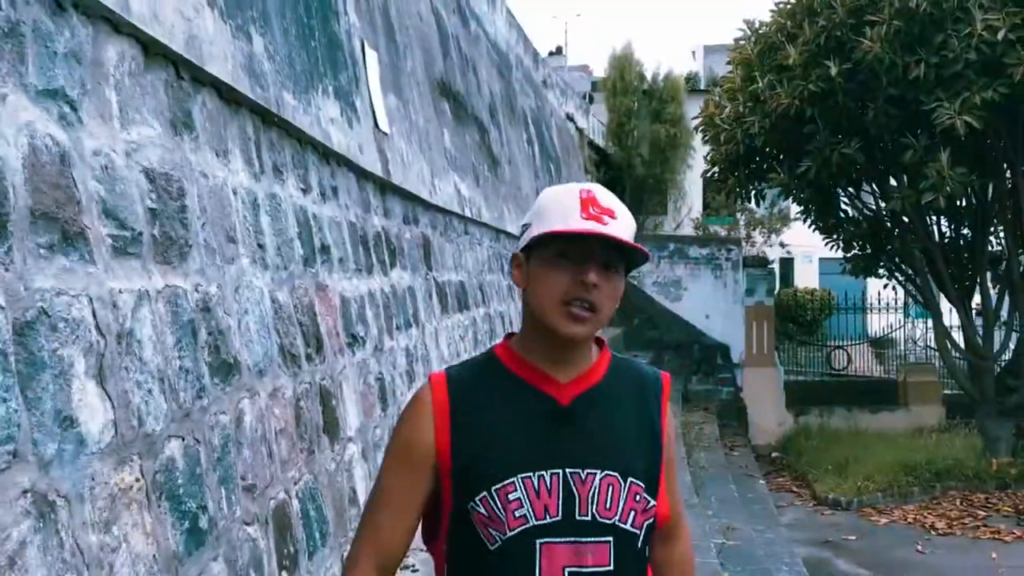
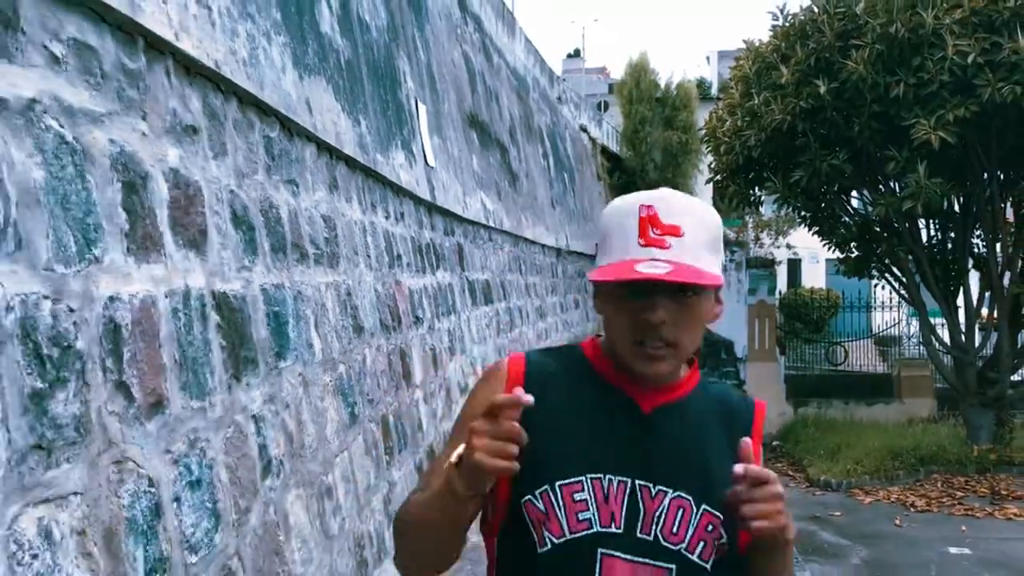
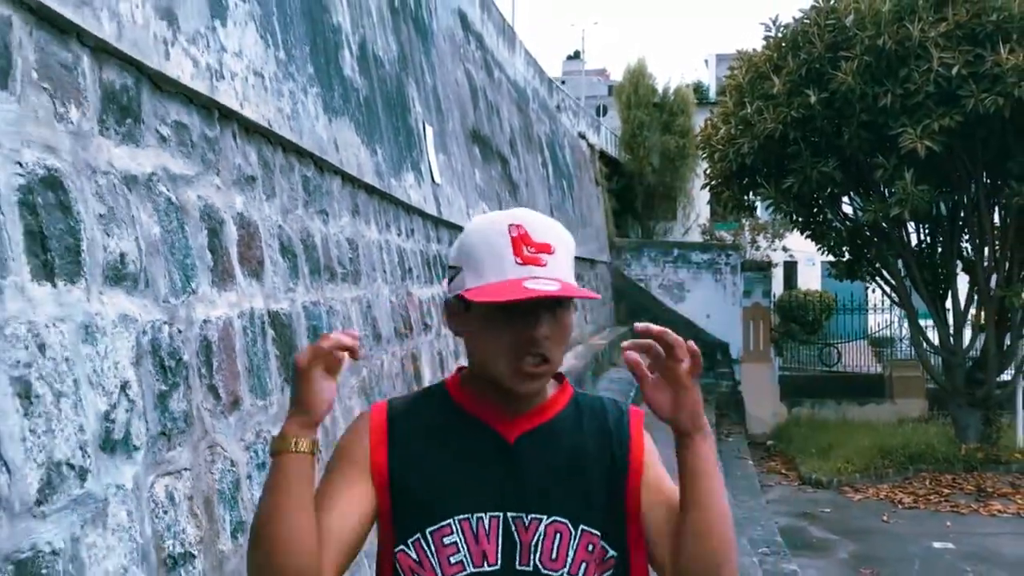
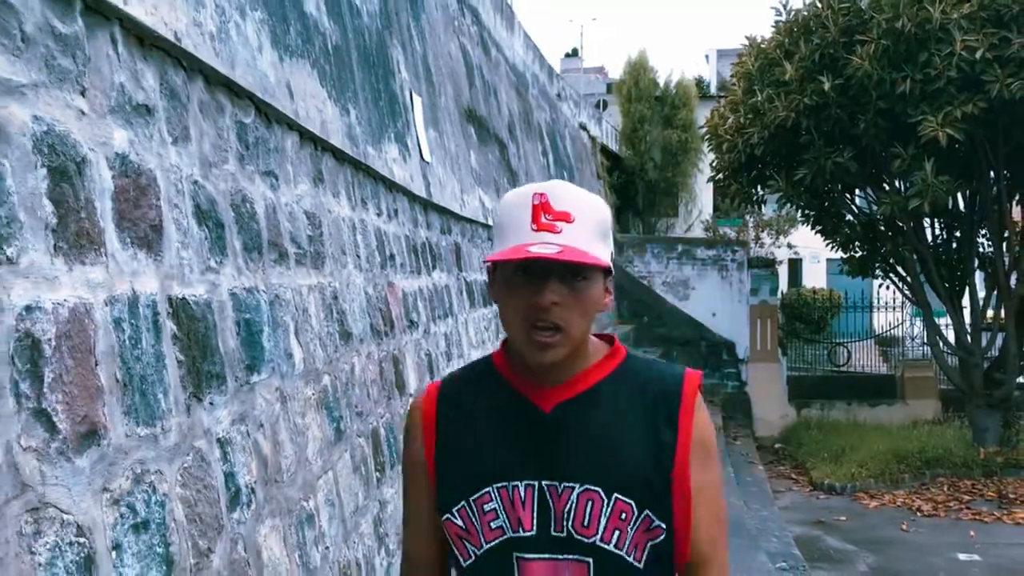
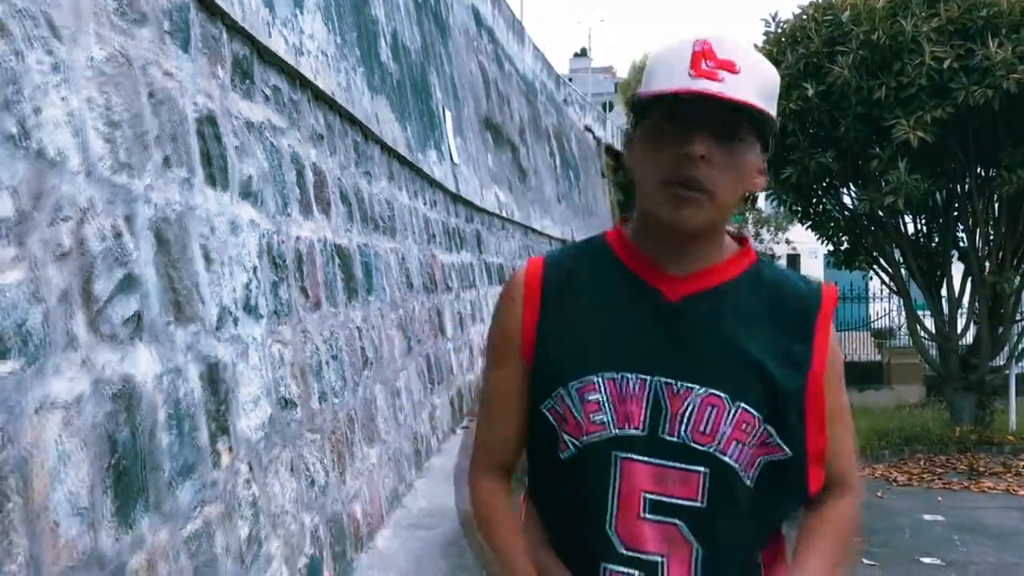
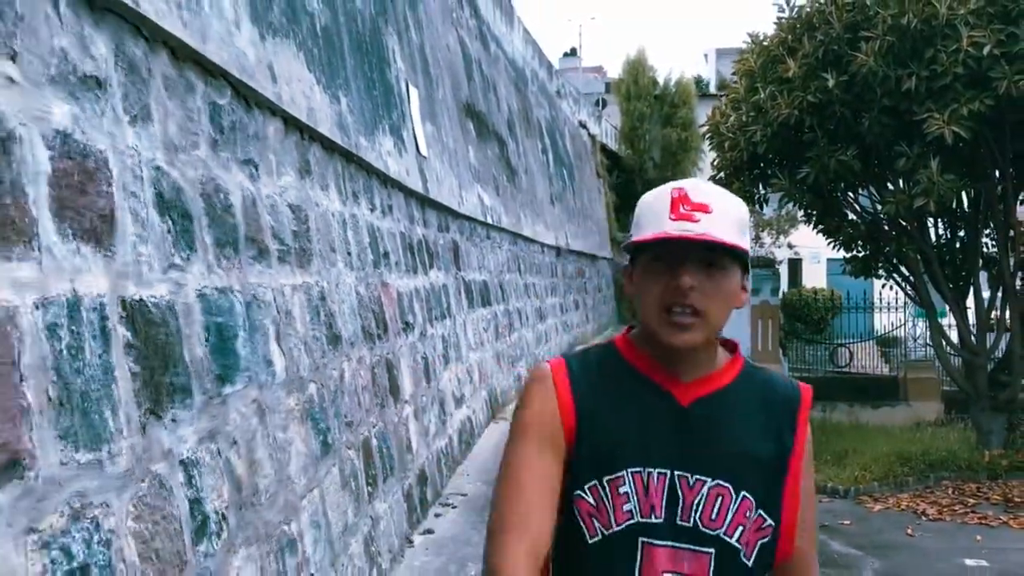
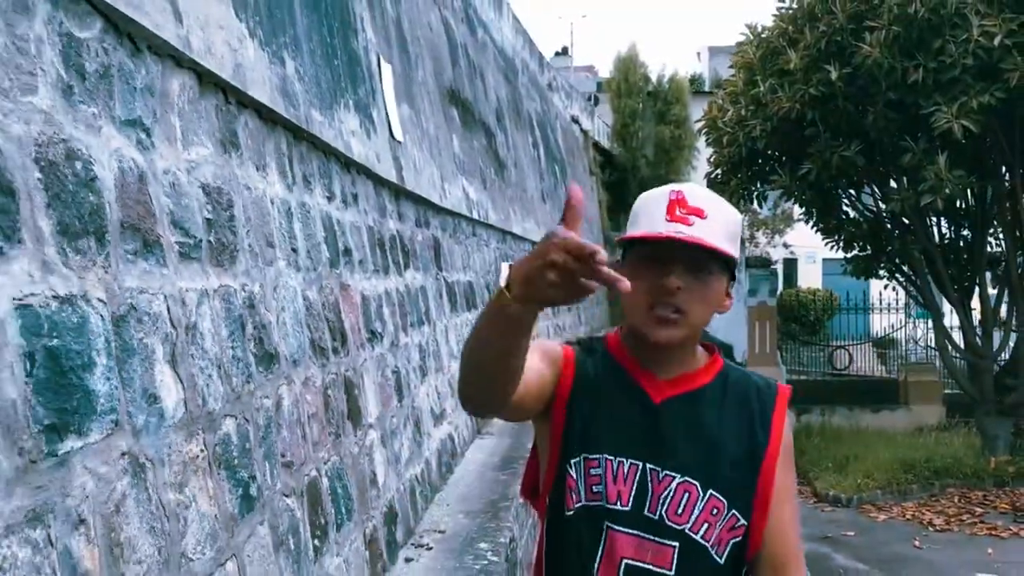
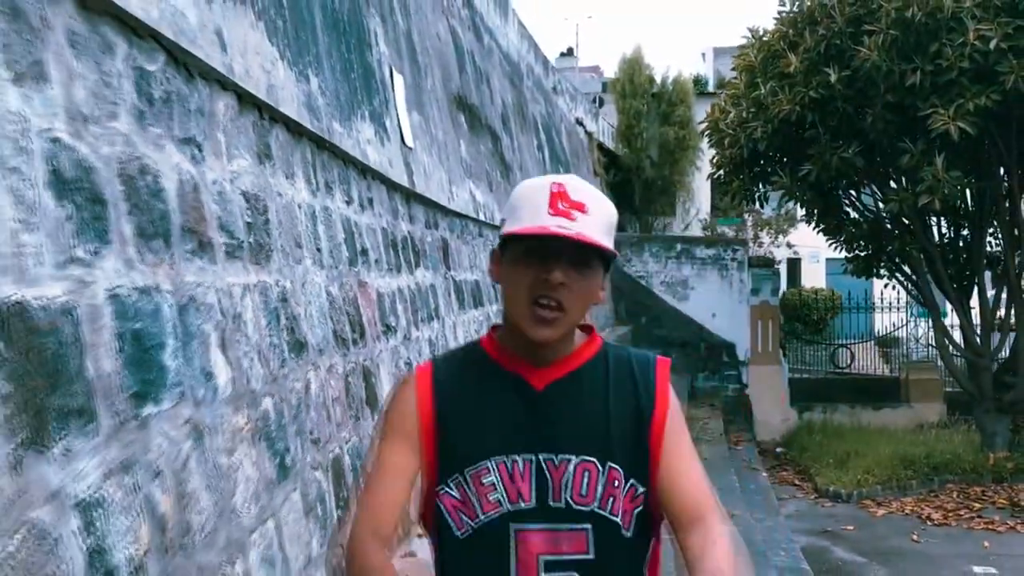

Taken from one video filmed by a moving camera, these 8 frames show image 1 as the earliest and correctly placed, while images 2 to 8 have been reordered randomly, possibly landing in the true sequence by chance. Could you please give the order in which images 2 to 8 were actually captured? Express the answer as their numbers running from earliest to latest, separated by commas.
7, 8, 6, 4, 2, 3, 5
